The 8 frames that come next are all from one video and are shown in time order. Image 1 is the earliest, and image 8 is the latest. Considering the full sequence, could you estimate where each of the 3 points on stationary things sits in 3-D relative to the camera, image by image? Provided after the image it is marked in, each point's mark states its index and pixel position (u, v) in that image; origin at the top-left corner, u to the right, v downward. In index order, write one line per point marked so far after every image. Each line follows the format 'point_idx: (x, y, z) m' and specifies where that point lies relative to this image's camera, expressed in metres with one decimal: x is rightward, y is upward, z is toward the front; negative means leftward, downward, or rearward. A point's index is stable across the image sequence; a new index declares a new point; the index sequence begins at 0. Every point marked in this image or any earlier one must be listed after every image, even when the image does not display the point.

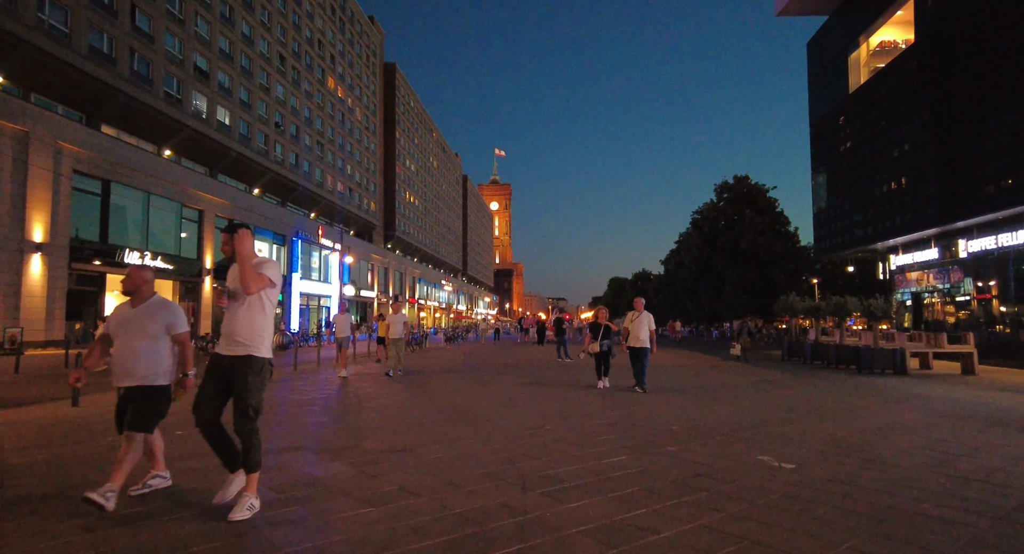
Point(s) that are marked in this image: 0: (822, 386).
0: (+6.4, -2.3, +12.1) m
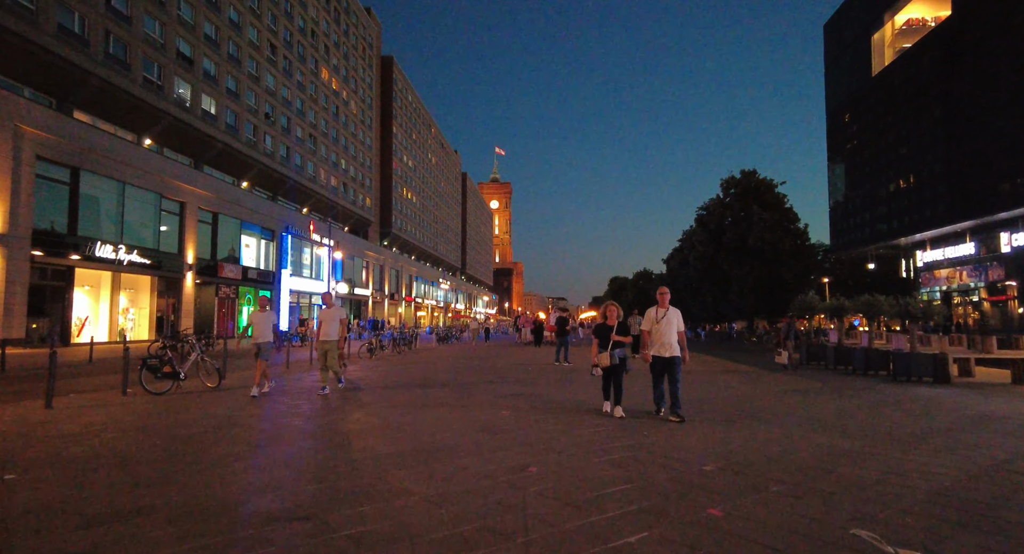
0: (+6.2, -2.2, +10.5) m
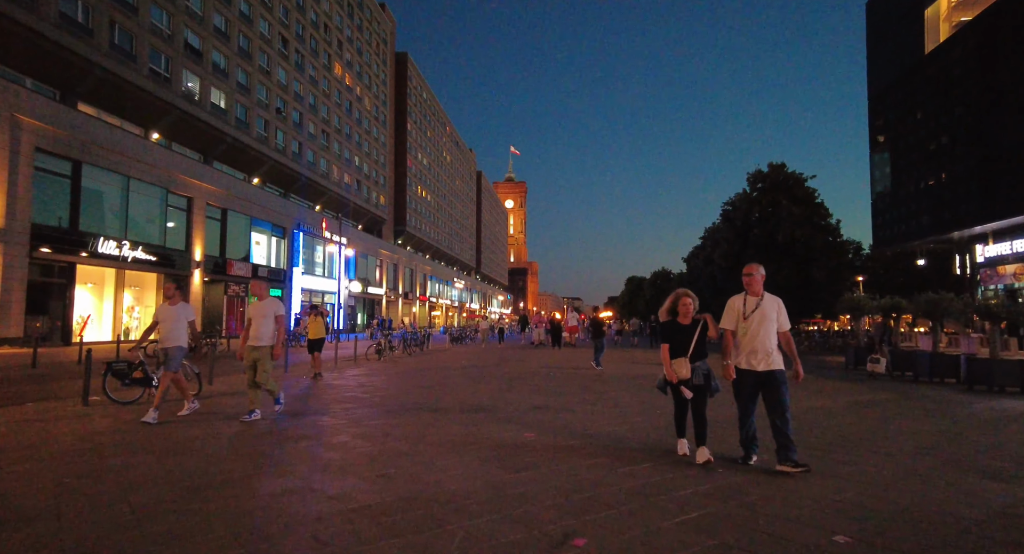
0: (+6.5, -2.1, +8.9) m
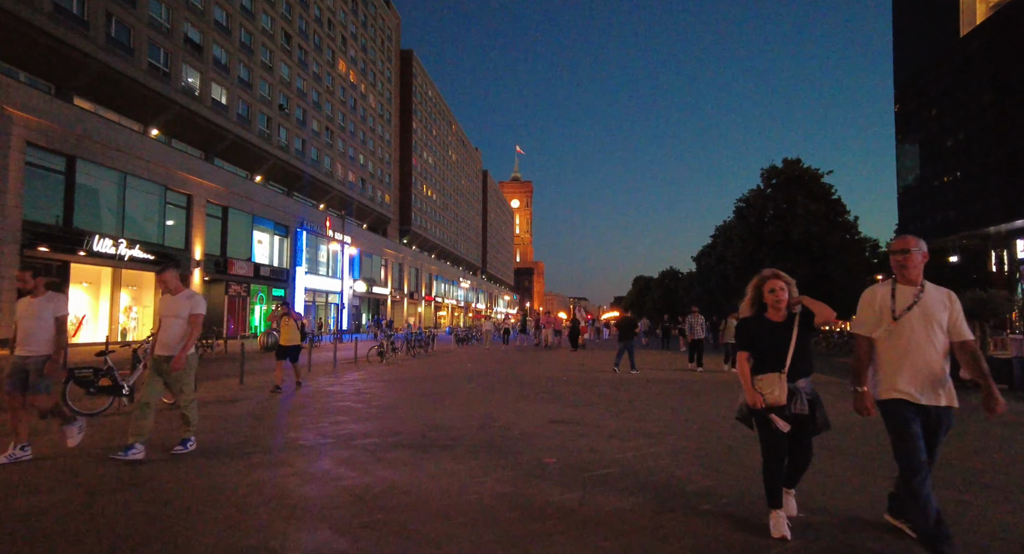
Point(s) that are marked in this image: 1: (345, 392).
0: (+6.7, -2.0, +7.9) m
1: (-2.9, -2.0, +9.9) m
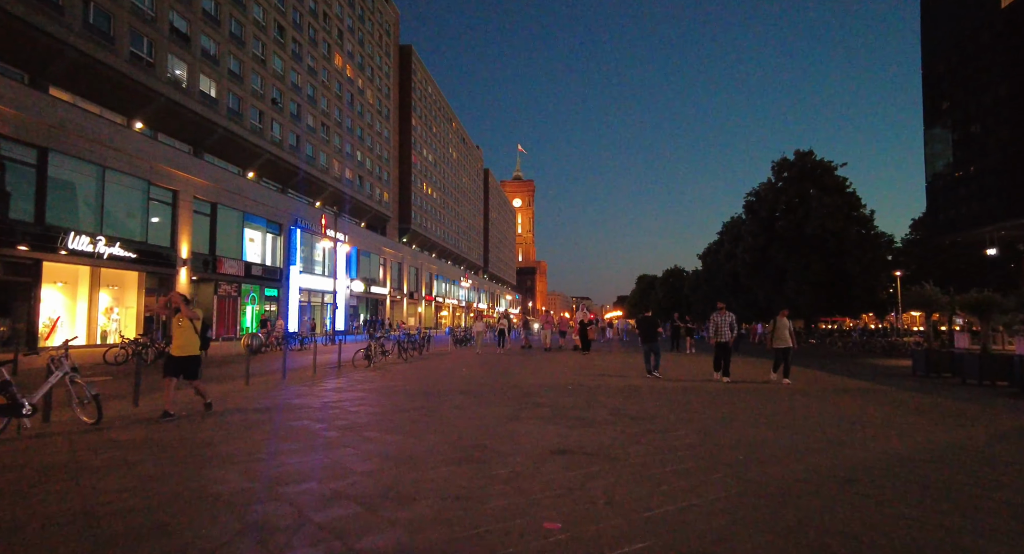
0: (+6.6, -1.9, +6.4) m
1: (-2.9, -1.9, +8.5) m
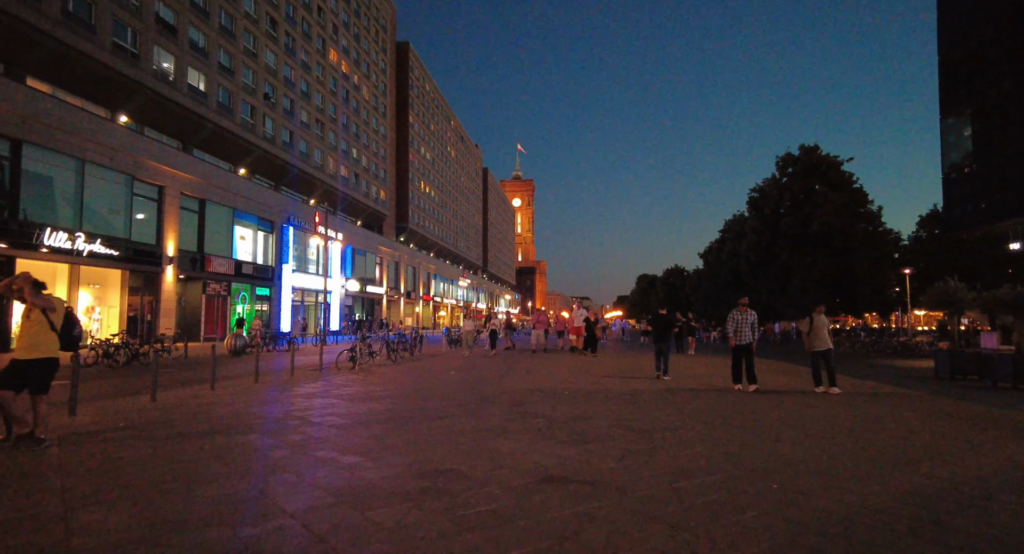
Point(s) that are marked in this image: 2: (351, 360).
0: (+6.5, -1.7, +5.4) m
1: (-3.1, -1.8, +7.5) m
2: (-4.2, -2.2, +15.4) m
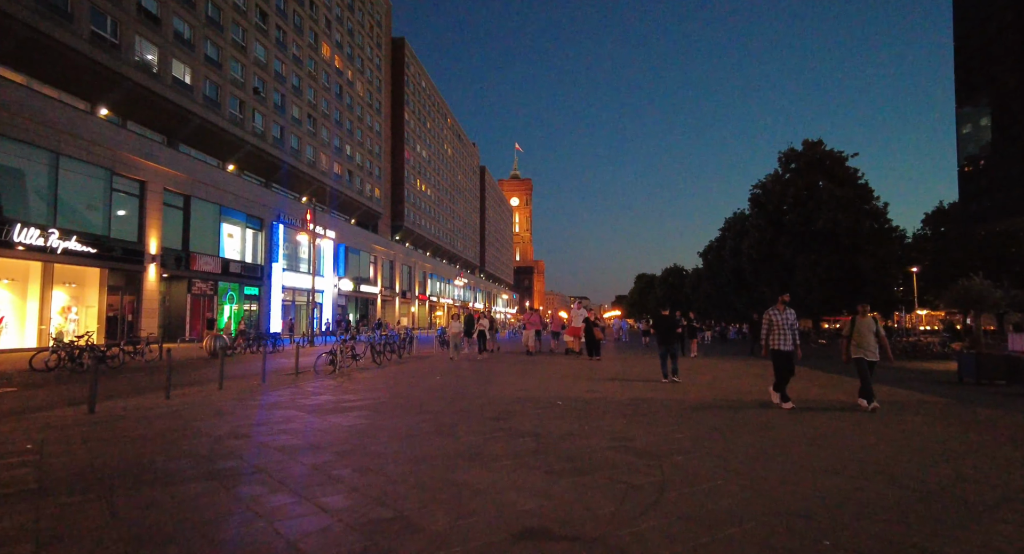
0: (+6.3, -1.7, +4.4) m
1: (-3.2, -1.7, +6.5) m
2: (-4.4, -2.1, +14.4) m
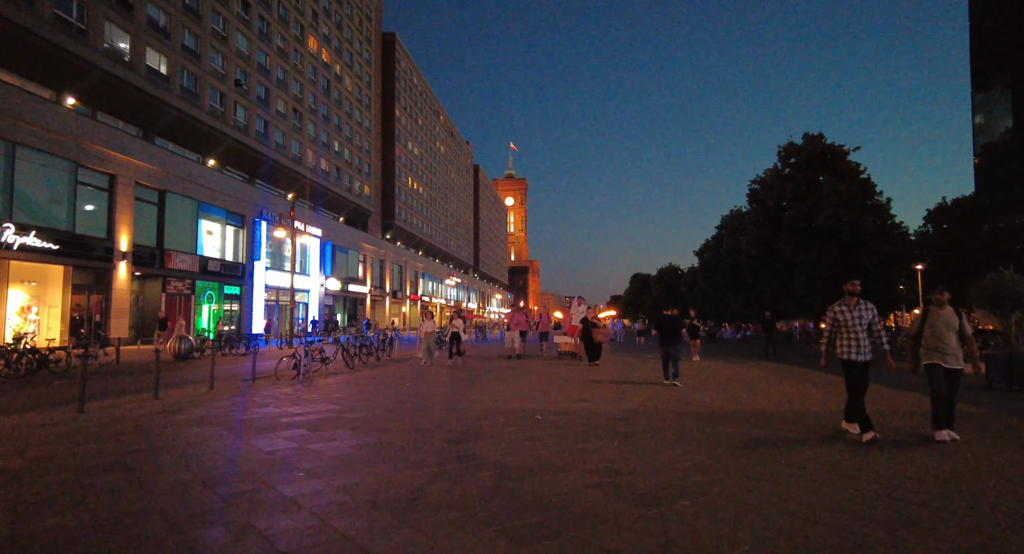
0: (+6.0, -1.6, +3.1) m
1: (-3.6, -1.6, +5.1) m
2: (-4.8, -2.0, +13.1) m
